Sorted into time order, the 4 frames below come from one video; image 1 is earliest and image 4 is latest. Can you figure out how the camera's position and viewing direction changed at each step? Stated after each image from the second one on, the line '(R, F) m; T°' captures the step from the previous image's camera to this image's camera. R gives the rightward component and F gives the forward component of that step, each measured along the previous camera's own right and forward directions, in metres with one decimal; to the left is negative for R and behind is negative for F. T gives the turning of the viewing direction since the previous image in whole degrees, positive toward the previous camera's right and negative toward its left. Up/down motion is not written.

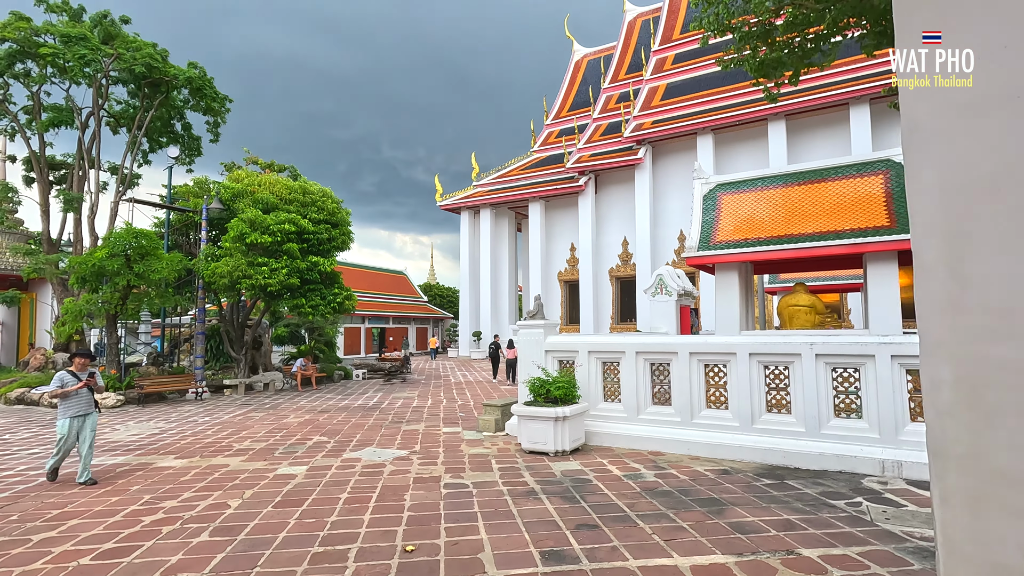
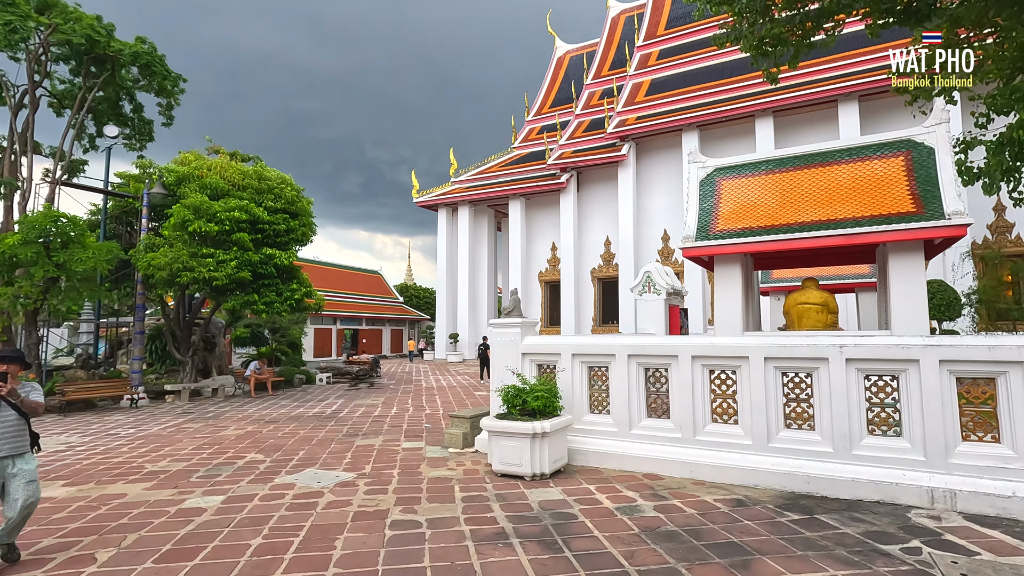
(+0.1, +0.9) m; +2°
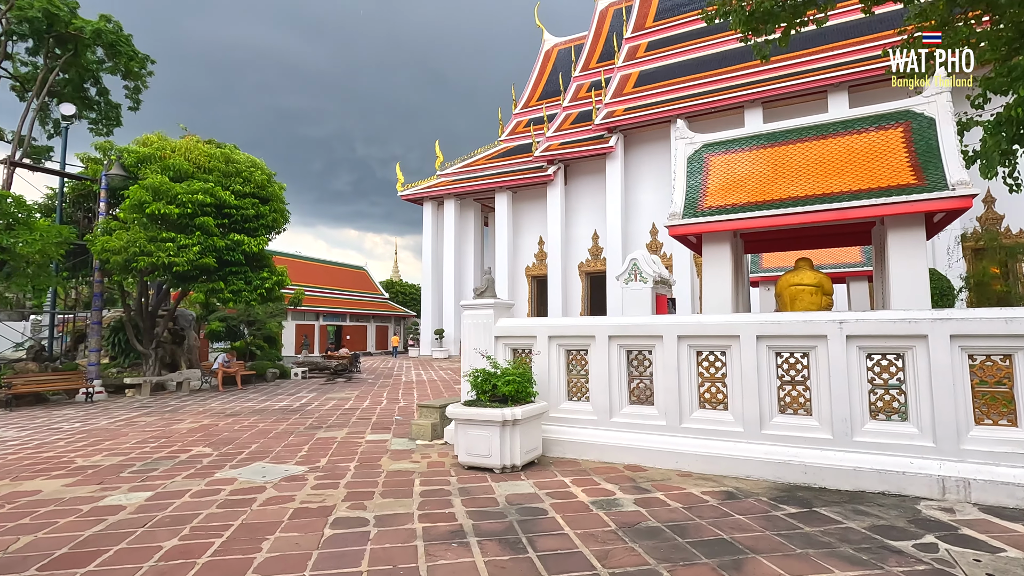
(+0.2, +0.4) m; +1°
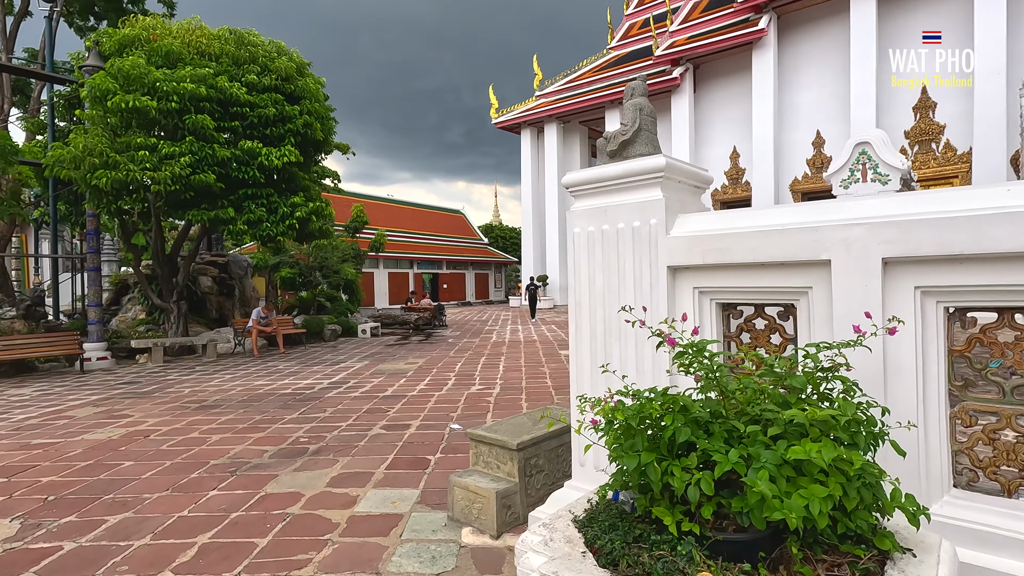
(-0.3, +3.3) m; -11°
